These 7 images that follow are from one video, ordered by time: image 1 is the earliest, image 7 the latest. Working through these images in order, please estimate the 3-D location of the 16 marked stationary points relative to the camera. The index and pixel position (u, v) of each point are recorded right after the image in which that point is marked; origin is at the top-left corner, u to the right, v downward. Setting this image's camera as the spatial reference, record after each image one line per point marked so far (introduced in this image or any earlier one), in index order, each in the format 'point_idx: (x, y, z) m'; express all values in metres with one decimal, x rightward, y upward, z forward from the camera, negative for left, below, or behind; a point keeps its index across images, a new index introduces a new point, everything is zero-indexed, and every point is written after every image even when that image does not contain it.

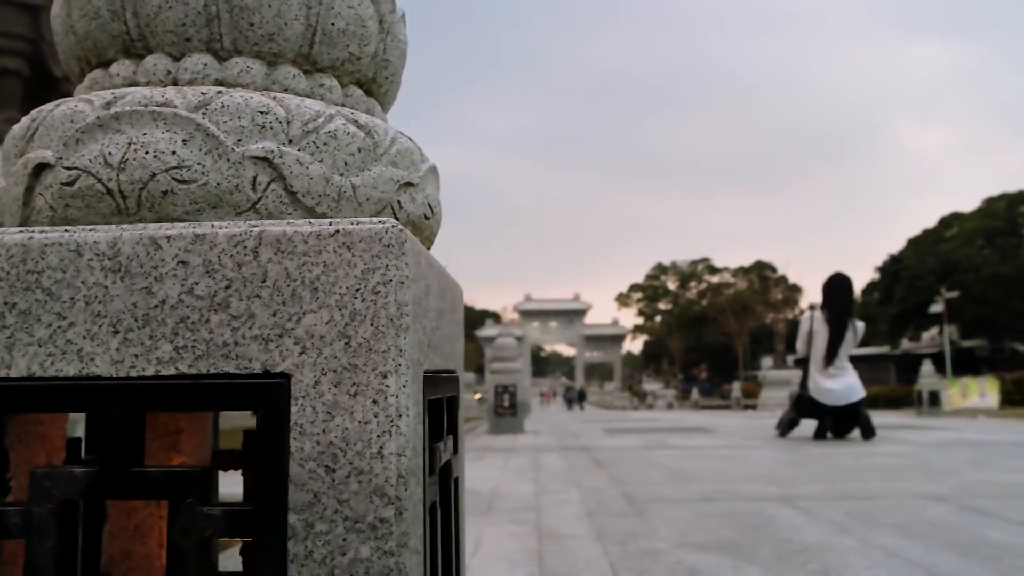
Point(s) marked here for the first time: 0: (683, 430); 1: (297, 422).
0: (+3.1, -2.6, +15.0) m
1: (-0.3, -0.2, +1.1) m
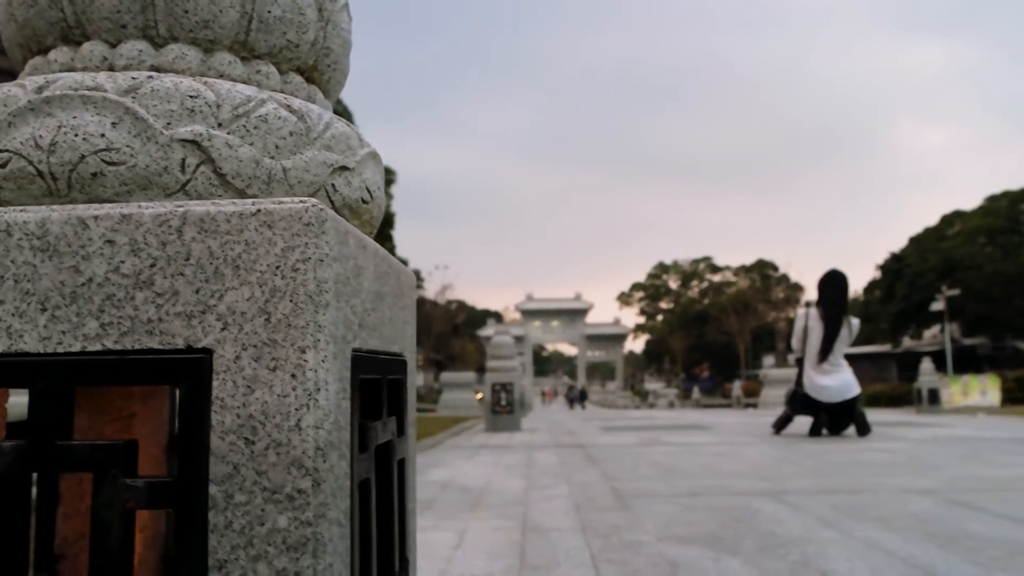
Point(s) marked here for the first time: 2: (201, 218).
0: (+3.1, -2.6, +15.0) m
1: (-0.4, -0.1, +1.1) m
2: (-0.4, +0.1, +1.2) m
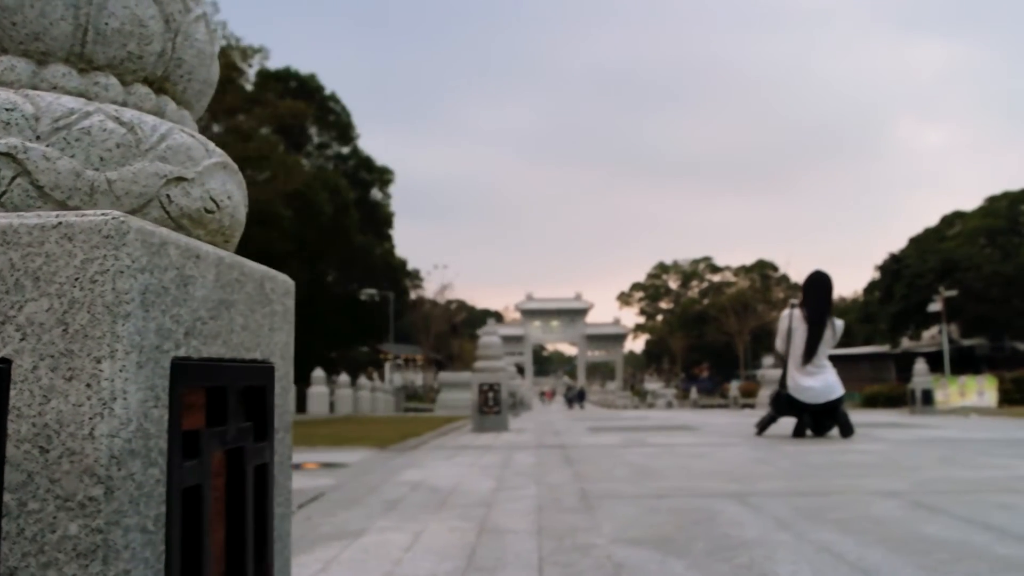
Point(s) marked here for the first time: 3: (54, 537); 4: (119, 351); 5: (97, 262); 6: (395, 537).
0: (+2.8, -2.6, +15.0) m
1: (-0.7, -0.2, +1.2) m
2: (-0.7, +0.1, +1.2) m
3: (-0.6, -0.3, +1.1) m
4: (-0.6, -0.1, +1.2) m
5: (-0.6, 0.0, +1.2) m
6: (-0.7, -1.5, +5.0) m
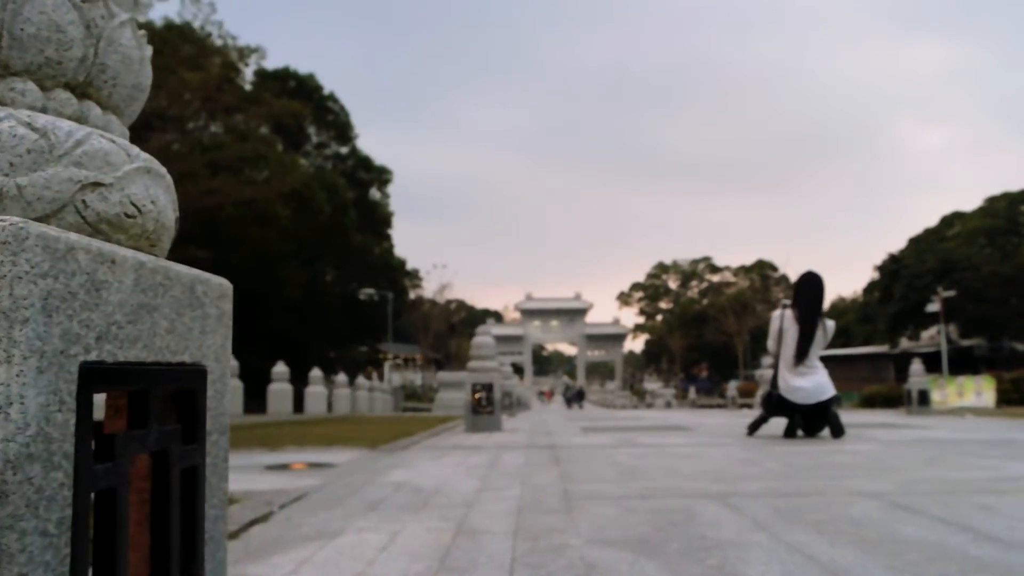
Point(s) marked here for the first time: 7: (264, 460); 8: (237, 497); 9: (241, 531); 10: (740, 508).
0: (+2.7, -2.6, +15.0) m
1: (-0.8, -0.2, +1.2) m
2: (-0.9, +0.1, +1.2) m
3: (-0.8, -0.4, +1.1) m
4: (-0.7, -0.1, +1.2) m
5: (-0.7, 0.0, +1.2) m
6: (-0.9, -1.5, +5.0) m
7: (-2.9, -2.0, +9.6) m
8: (-2.2, -1.6, +6.4) m
9: (-1.8, -1.6, +5.3) m
10: (+1.6, -1.6, +5.8) m
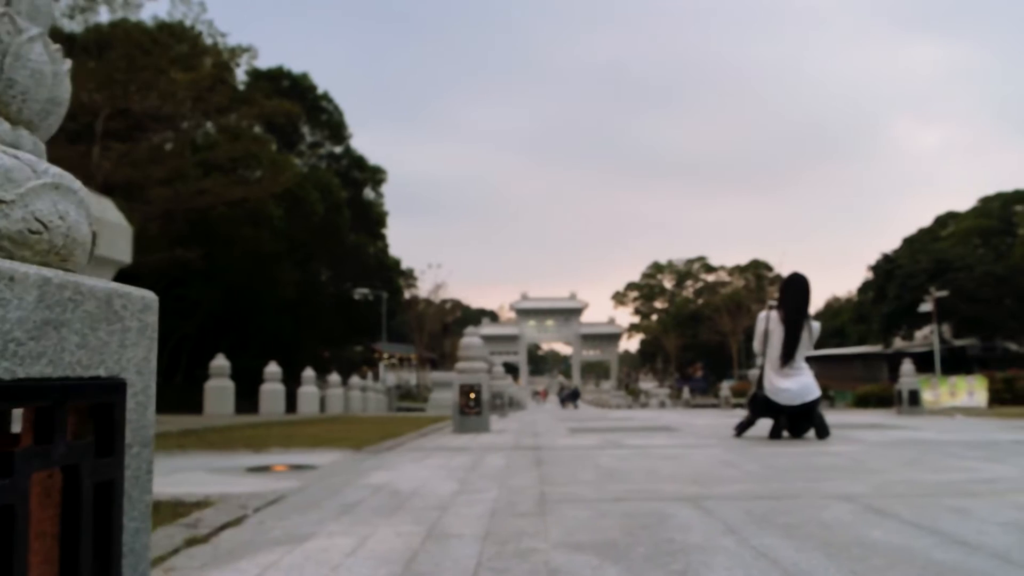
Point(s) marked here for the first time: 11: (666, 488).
0: (+2.5, -2.6, +15.0) m
1: (-1.0, -0.2, +1.2) m
2: (-1.1, 0.0, +1.2) m
3: (-0.9, -0.4, +1.1) m
4: (-0.9, -0.1, +1.2) m
5: (-0.9, 0.0, +1.2) m
6: (-1.0, -1.5, +5.0) m
7: (-3.1, -2.0, +9.6) m
8: (-2.4, -1.7, +6.4) m
9: (-2.0, -1.6, +5.3) m
10: (+1.4, -1.6, +5.8) m
11: (+1.3, -1.7, +7.1) m
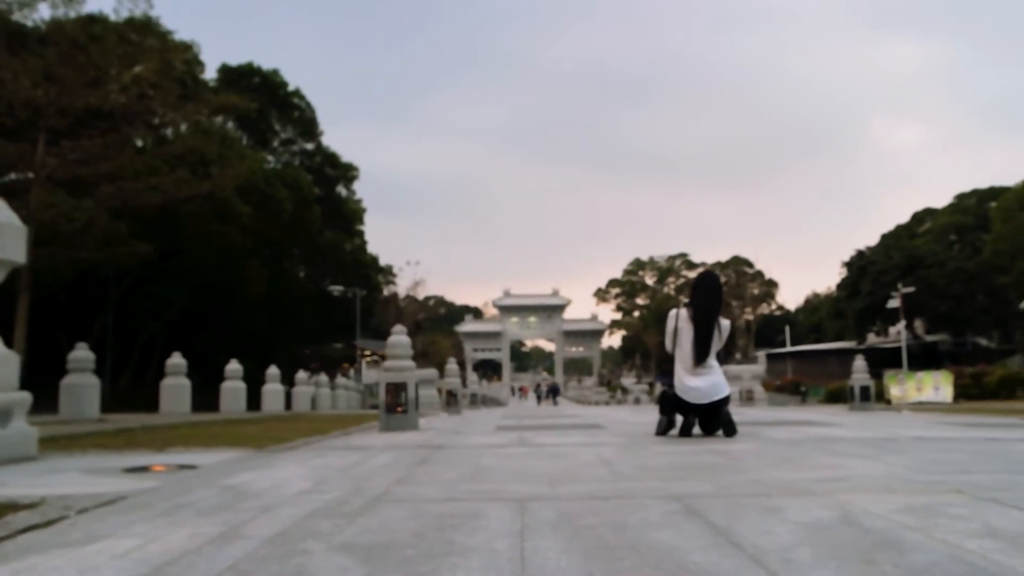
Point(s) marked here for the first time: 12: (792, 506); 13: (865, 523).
0: (+1.1, -2.6, +15.0) m
1: (-2.3, -0.2, +1.2) m
2: (-2.4, 0.0, +1.2) m
3: (-2.2, -0.4, +1.1) m
4: (-2.2, -0.2, +1.2) m
5: (-2.2, 0.0, +1.2) m
6: (-2.4, -1.6, +5.0) m
7: (-4.5, -2.0, +9.6) m
8: (-3.7, -1.7, +6.4) m
9: (-3.3, -1.6, +5.3) m
10: (+0.1, -1.6, +5.8) m
11: (0.0, -1.7, +7.2) m
12: (+2.1, -1.6, +6.0) m
13: (+2.3, -1.5, +5.3) m
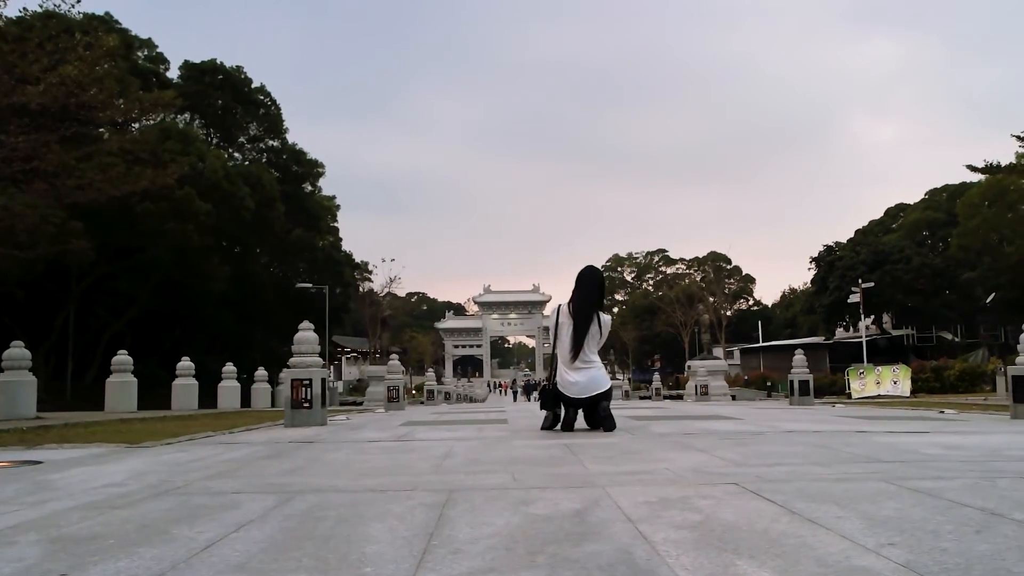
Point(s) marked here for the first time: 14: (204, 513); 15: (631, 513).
0: (-0.7, -2.5, +15.1) m
1: (-4.1, -0.2, +1.2) m
2: (-4.1, 0.0, +1.3) m
3: (-4.0, -0.4, +1.2) m
4: (-3.9, -0.2, +1.3) m
5: (-3.9, 0.0, +1.2) m
6: (-4.1, -1.5, +5.1) m
7: (-6.2, -2.0, +9.7) m
8: (-5.4, -1.7, +6.5) m
9: (-5.0, -1.6, +5.4) m
10: (-1.6, -1.6, +5.9) m
11: (-1.7, -1.7, +7.2) m
12: (+0.3, -1.6, +6.1) m
13: (+0.5, -1.5, +5.4) m
14: (-2.1, -1.6, +5.7) m
15: (+0.8, -1.5, +5.4) m
